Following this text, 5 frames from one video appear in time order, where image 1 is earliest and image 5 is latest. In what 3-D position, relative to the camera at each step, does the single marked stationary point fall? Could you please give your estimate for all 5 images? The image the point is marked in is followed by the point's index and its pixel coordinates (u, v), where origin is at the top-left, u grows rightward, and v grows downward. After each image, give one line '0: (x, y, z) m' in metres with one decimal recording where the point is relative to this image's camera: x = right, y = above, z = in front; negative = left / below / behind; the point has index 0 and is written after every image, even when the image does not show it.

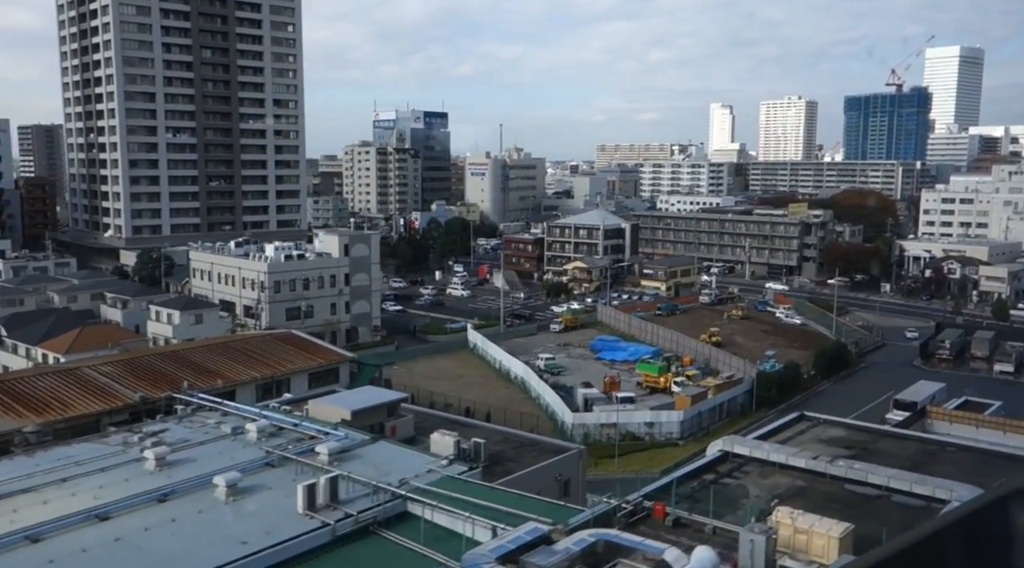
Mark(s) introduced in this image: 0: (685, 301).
0: (+2.8, -0.3, +13.9) m
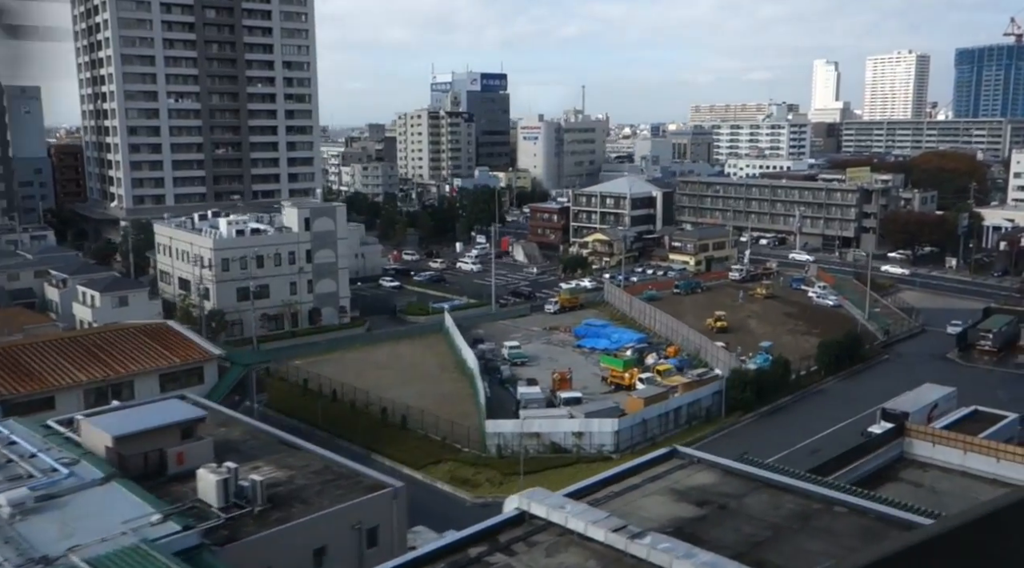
0: (+2.9, +0.1, +12.6) m
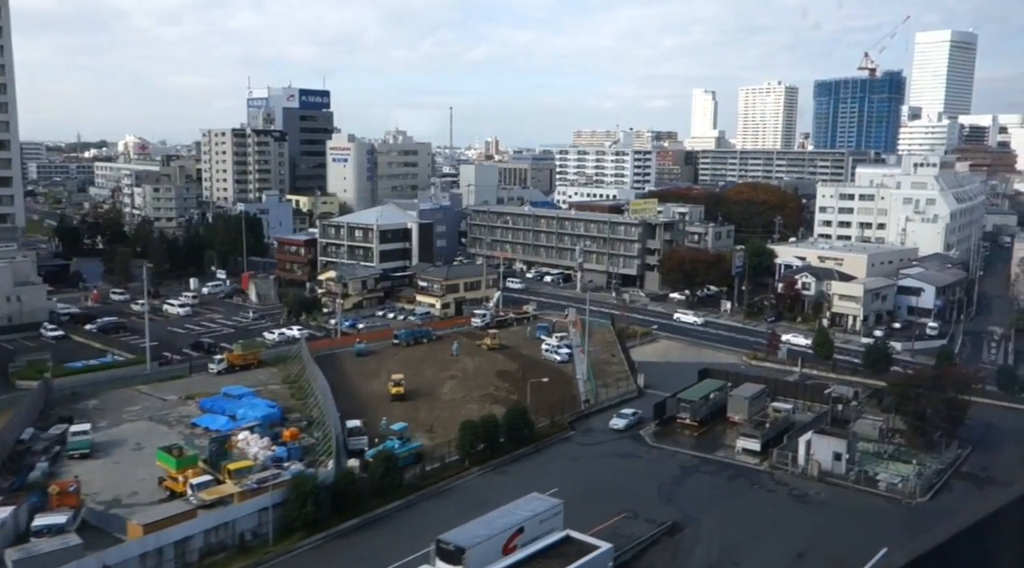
0: (-0.9, -0.5, +11.1) m
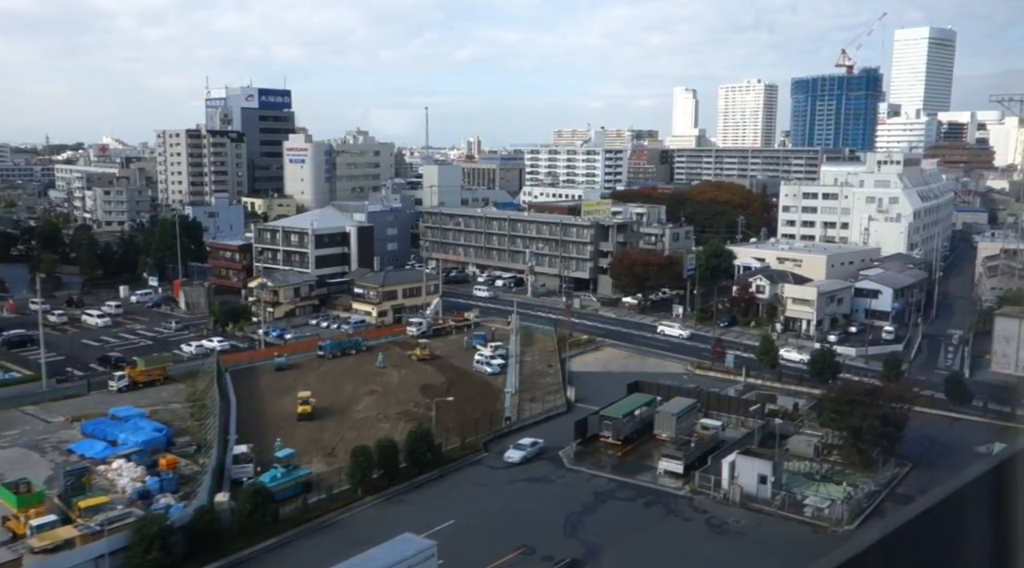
0: (-1.7, -0.6, +10.6) m
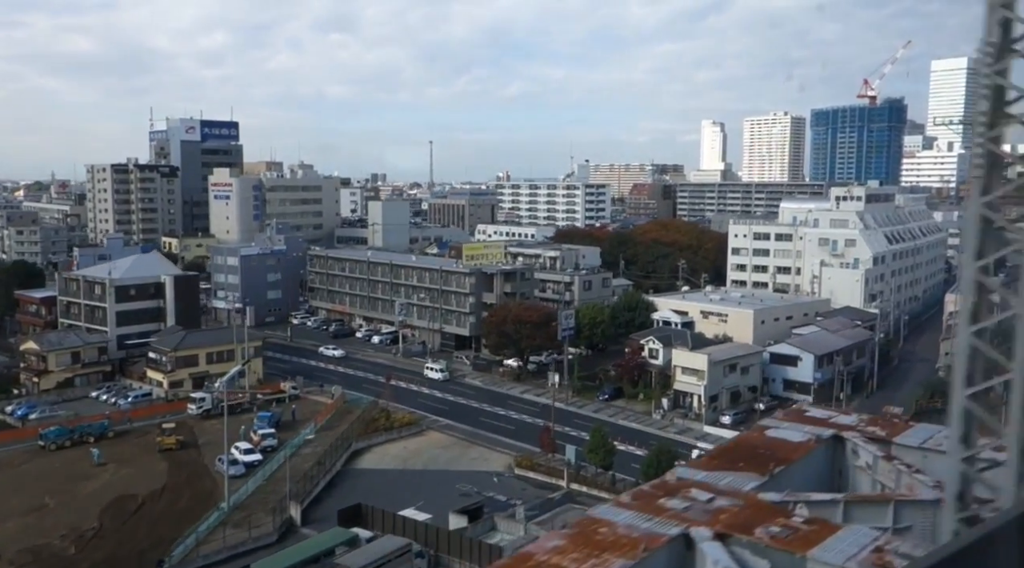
0: (-3.7, -1.3, +8.6) m
